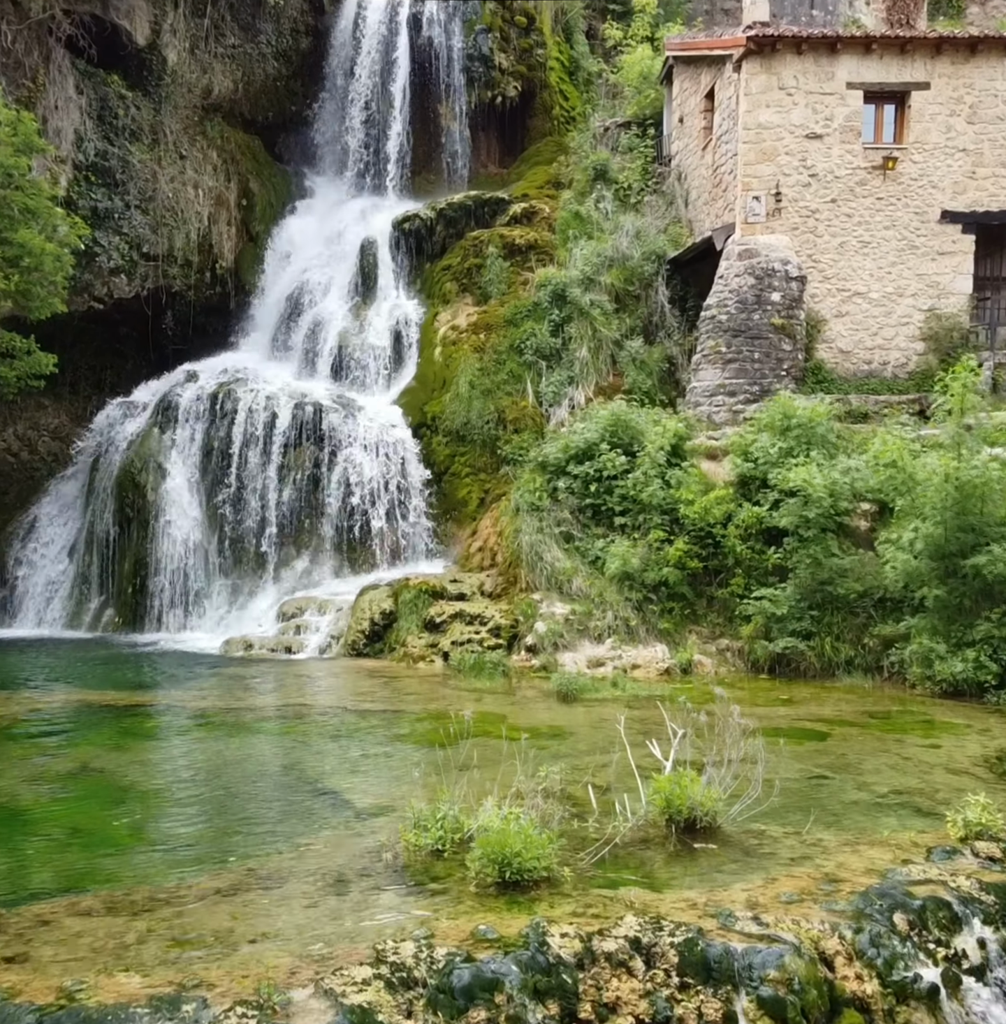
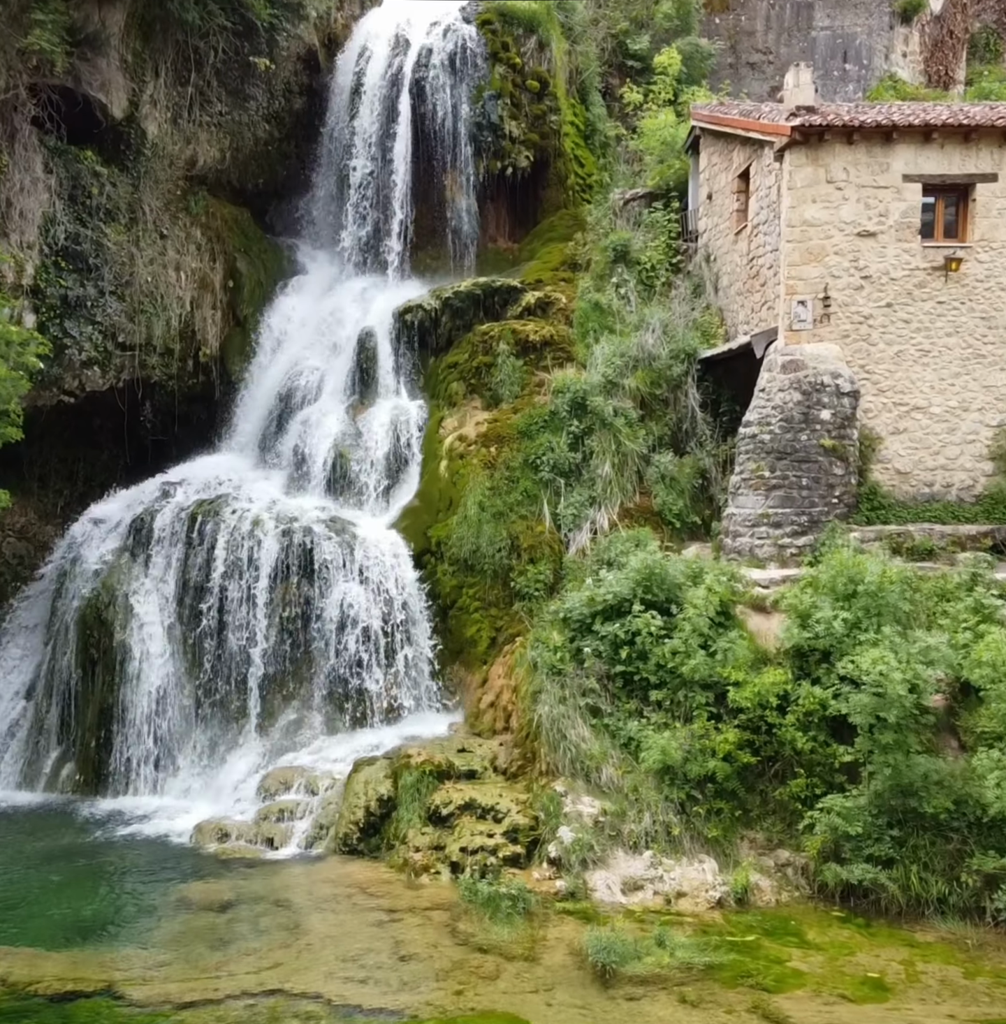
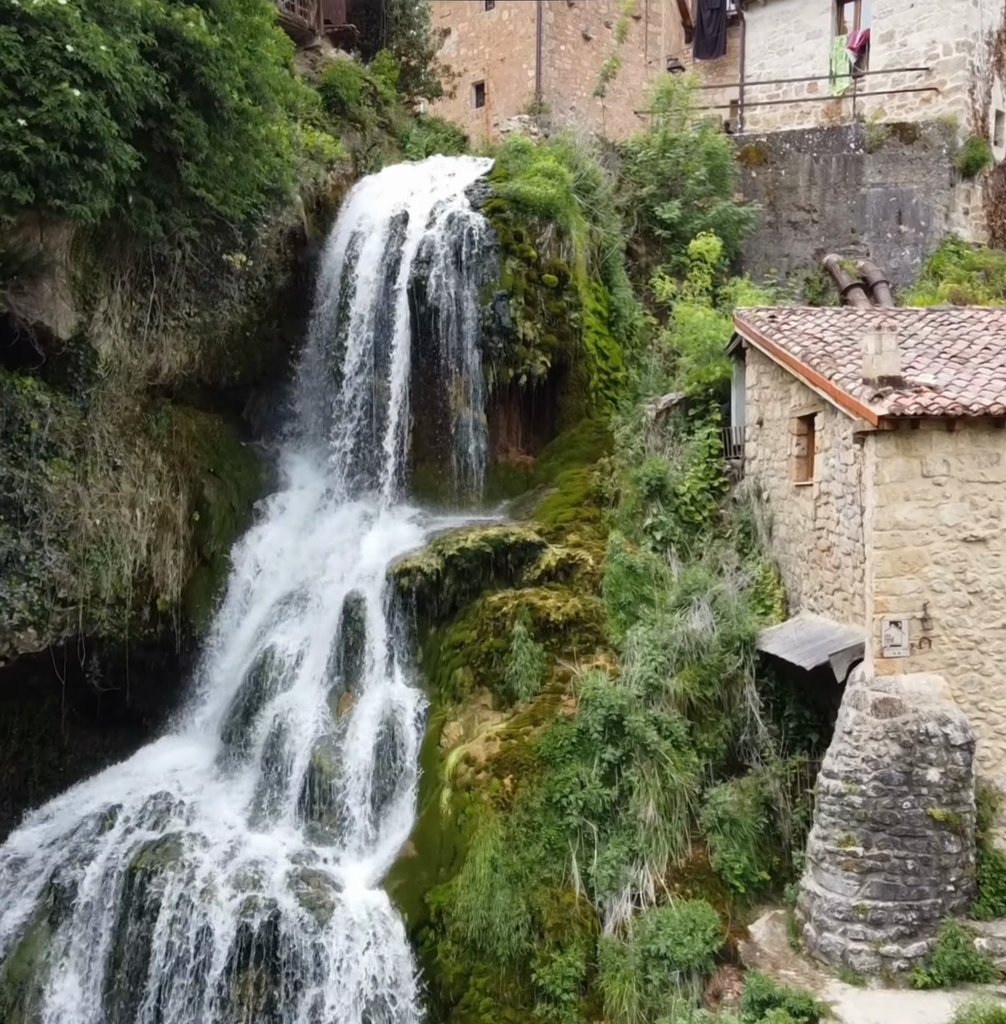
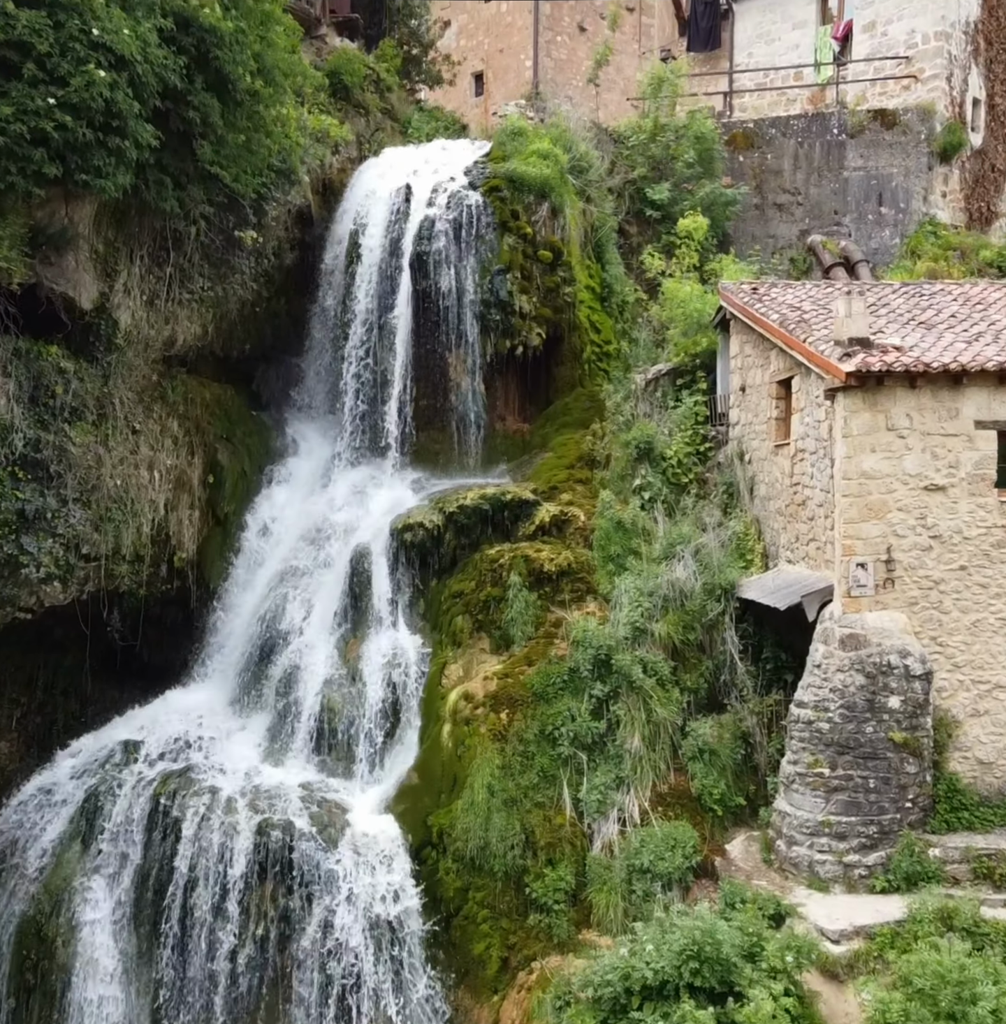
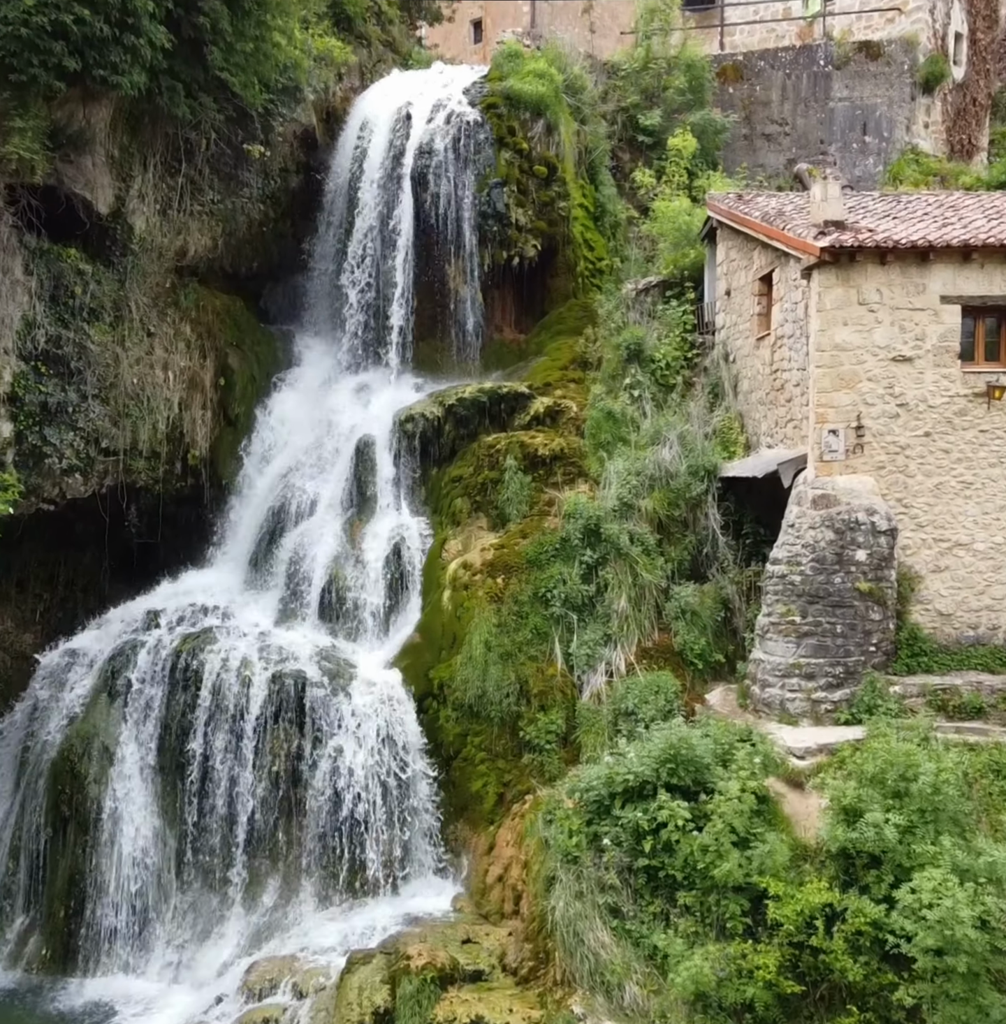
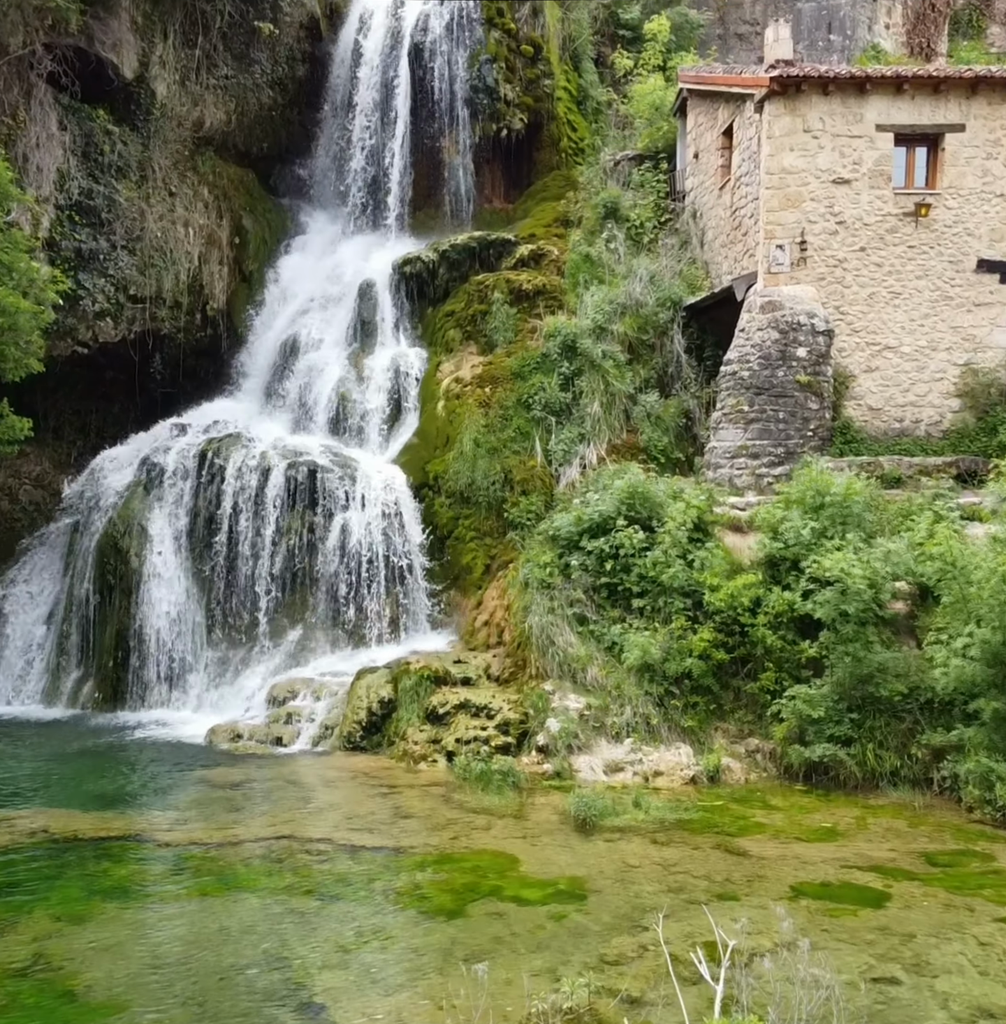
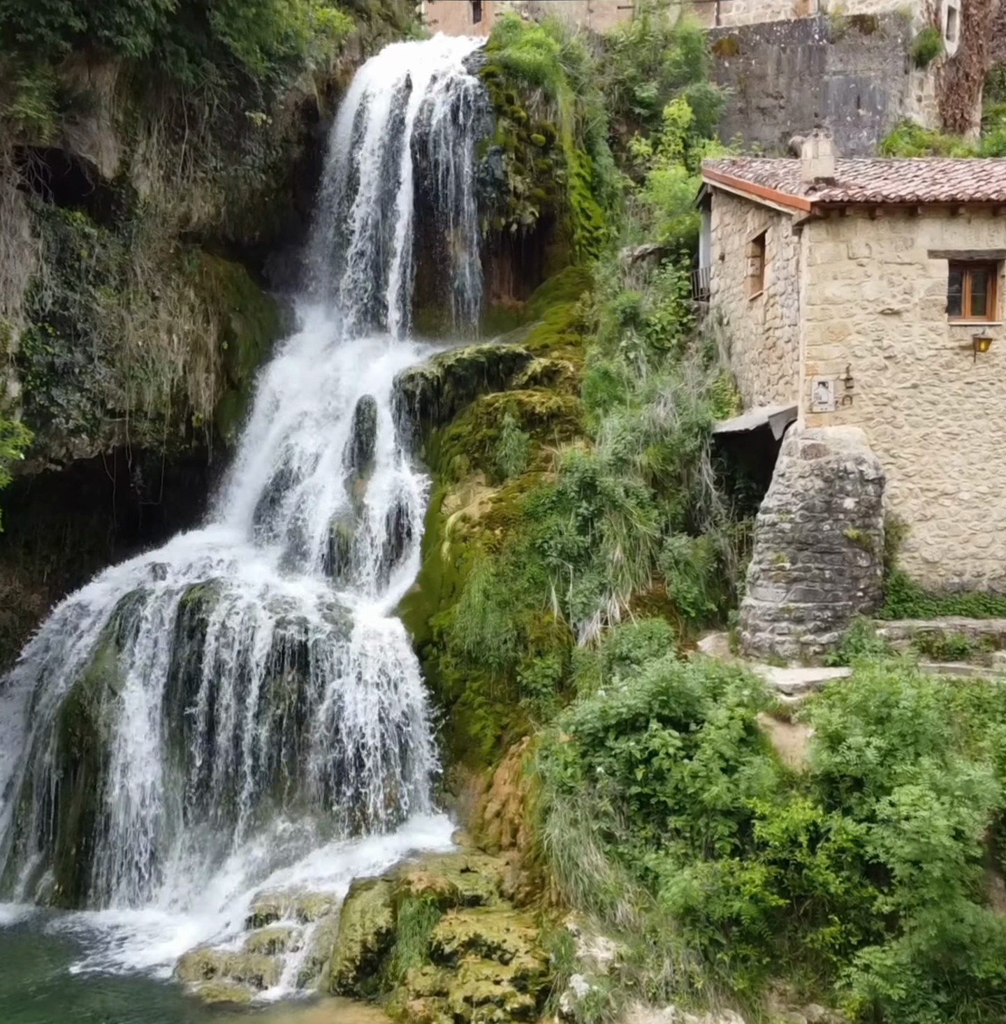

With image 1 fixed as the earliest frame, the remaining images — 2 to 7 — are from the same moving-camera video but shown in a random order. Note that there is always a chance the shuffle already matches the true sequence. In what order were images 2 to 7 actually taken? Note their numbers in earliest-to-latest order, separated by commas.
6, 2, 7, 5, 4, 3
